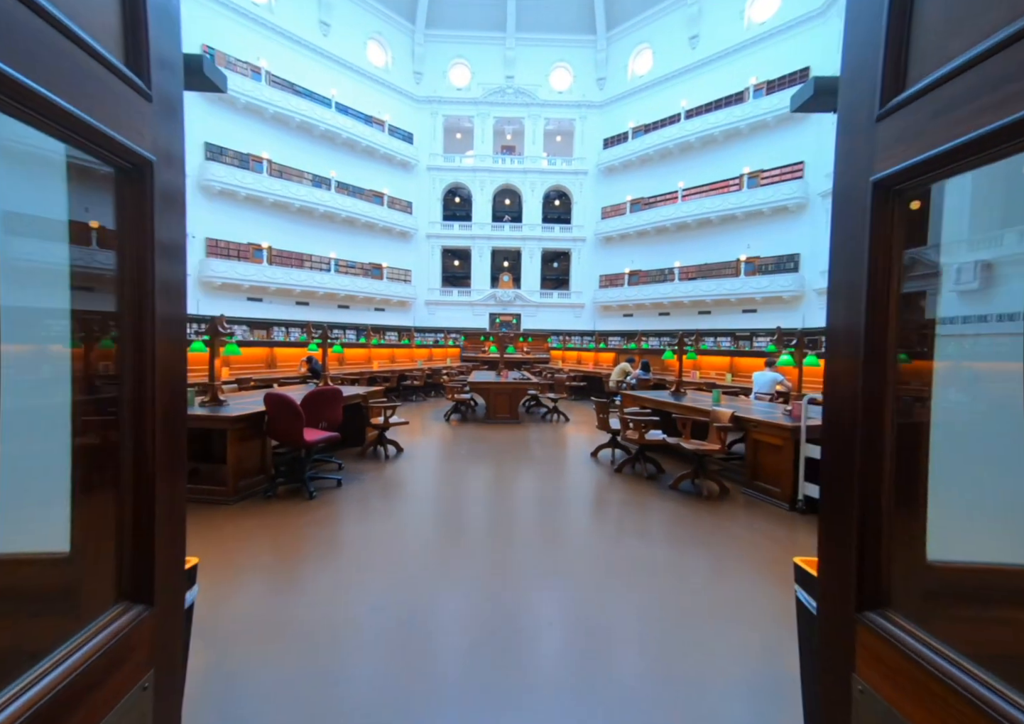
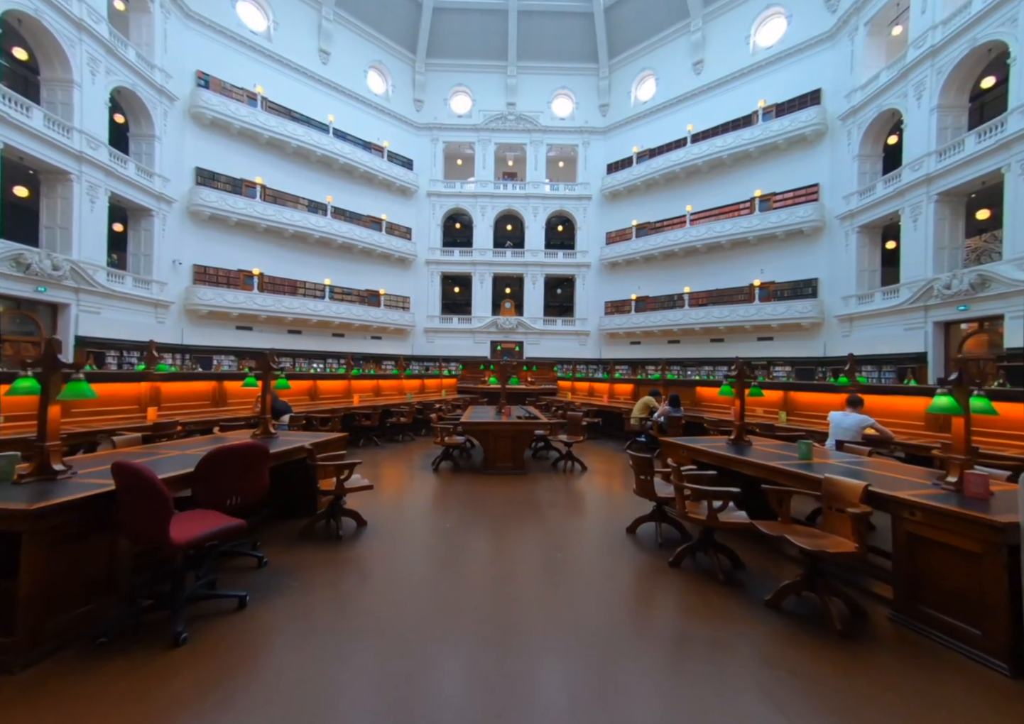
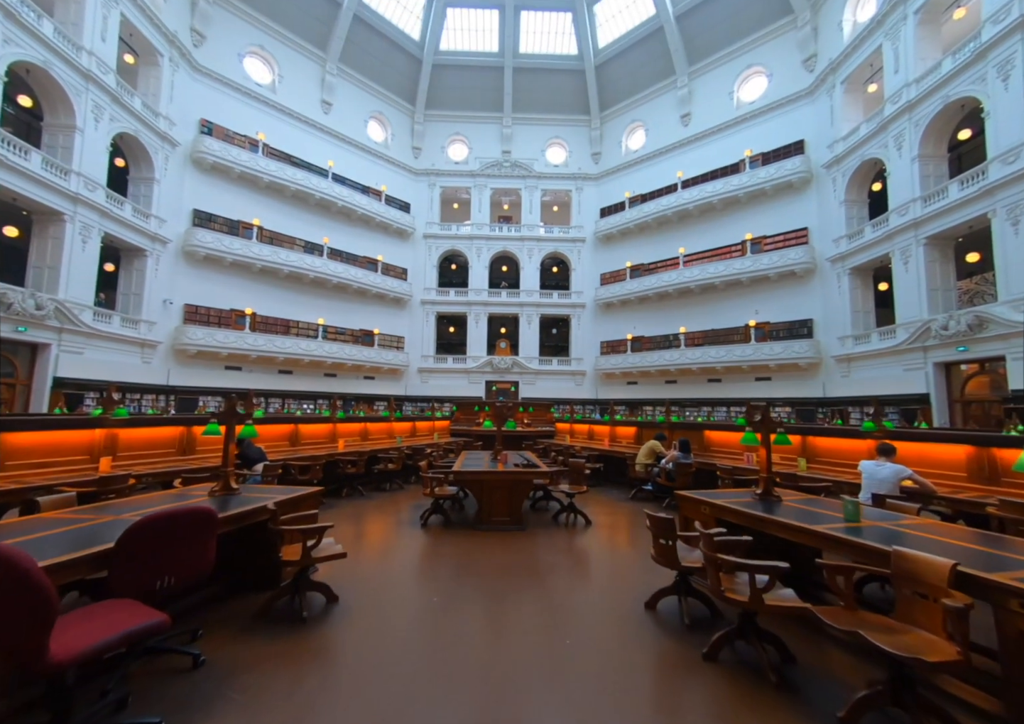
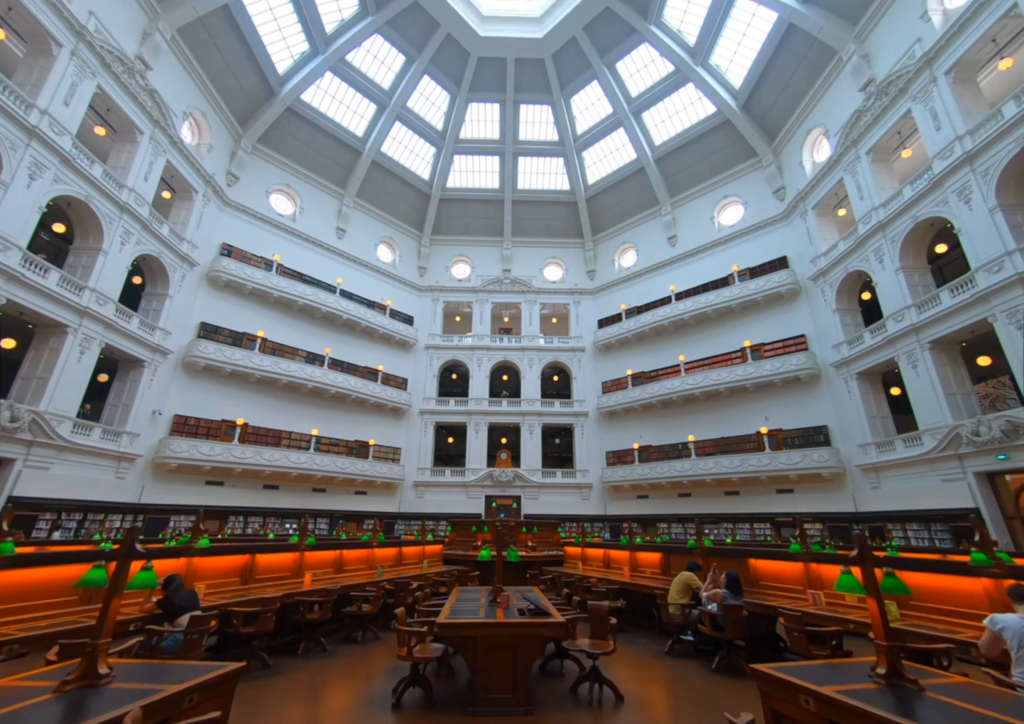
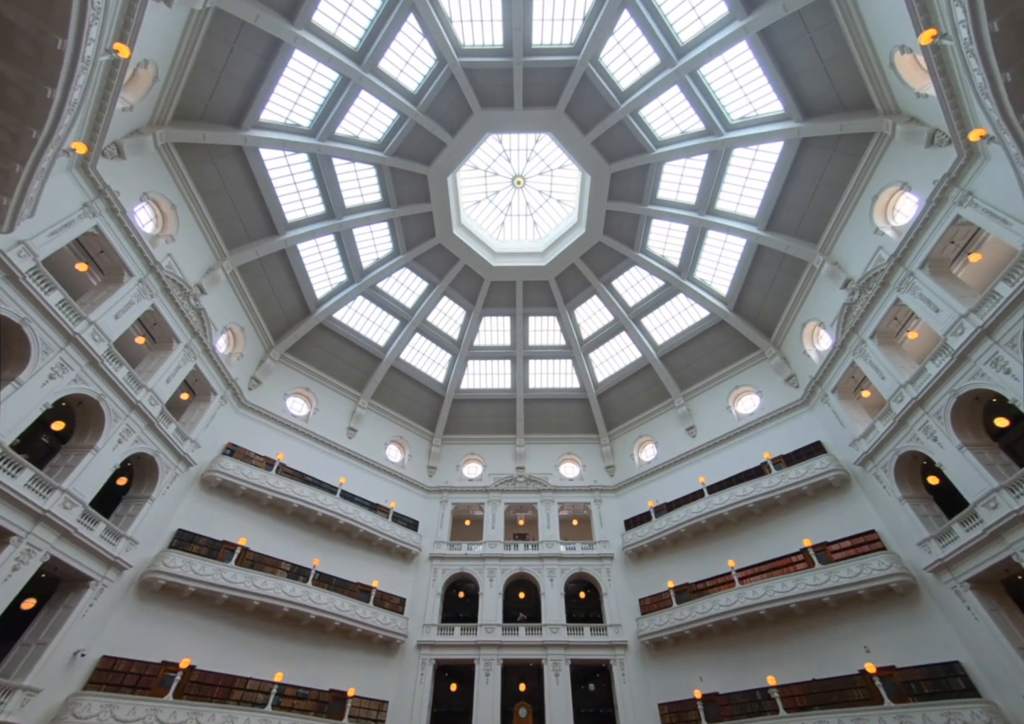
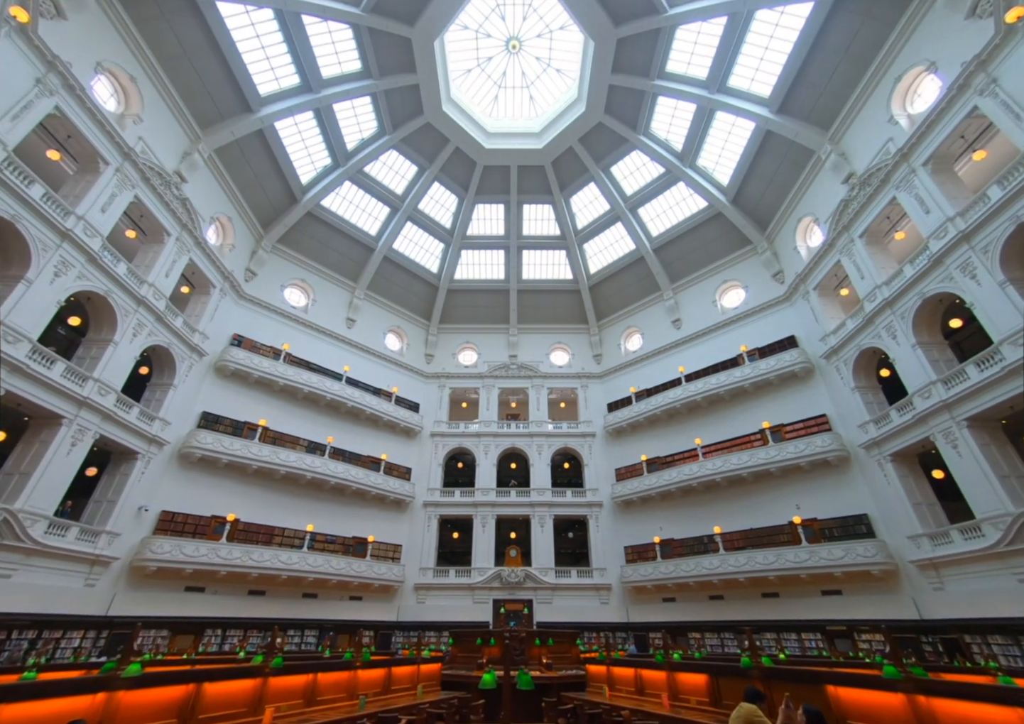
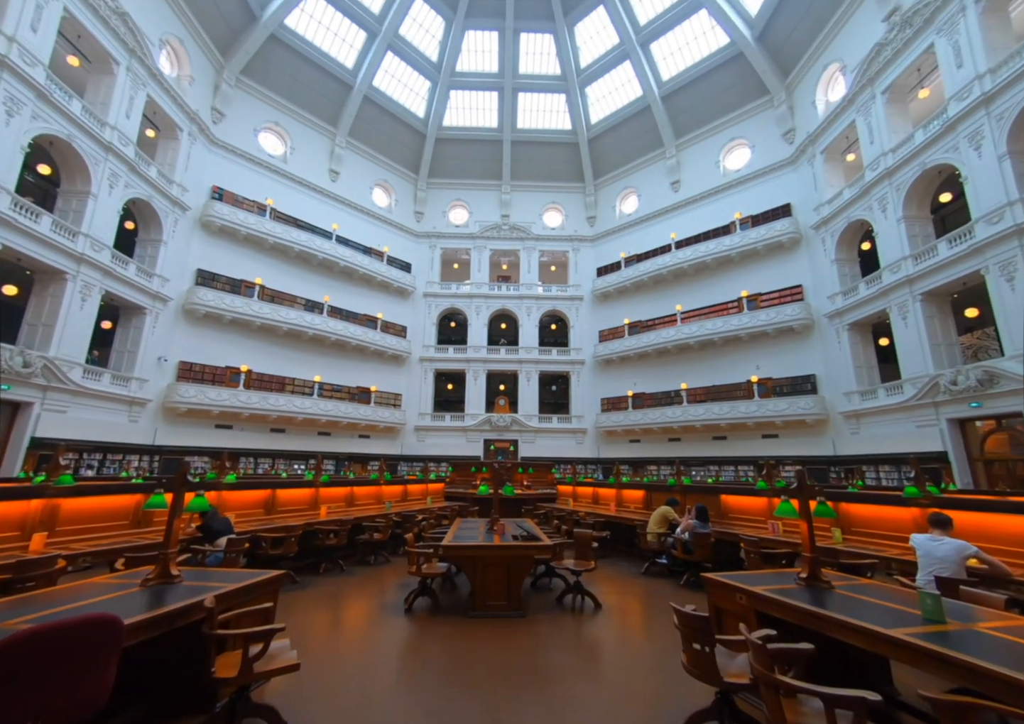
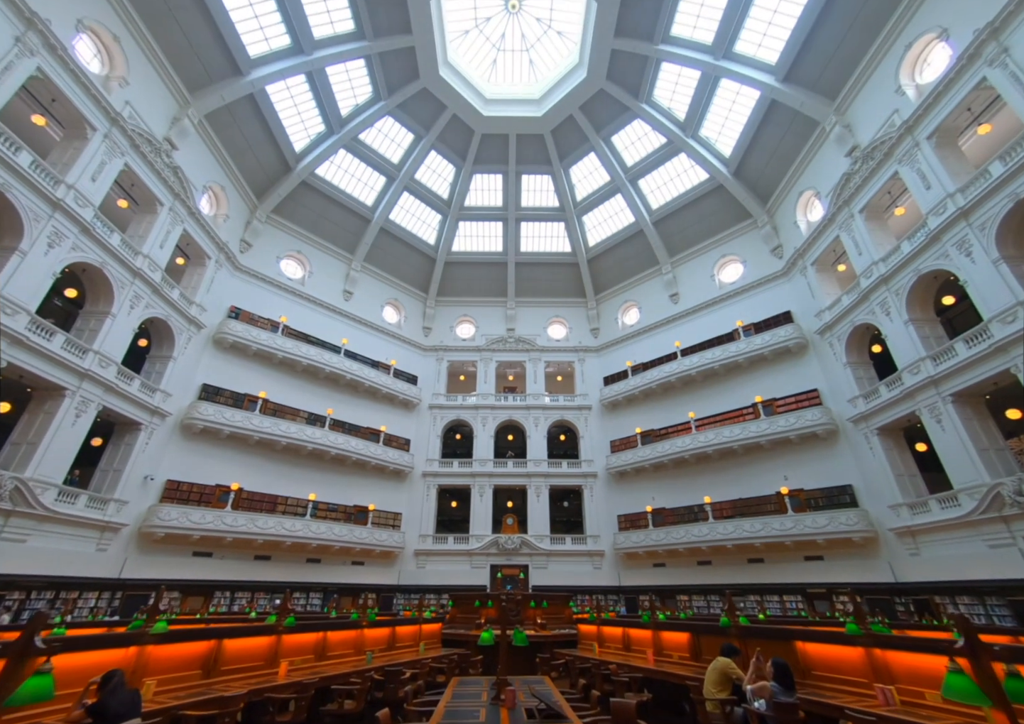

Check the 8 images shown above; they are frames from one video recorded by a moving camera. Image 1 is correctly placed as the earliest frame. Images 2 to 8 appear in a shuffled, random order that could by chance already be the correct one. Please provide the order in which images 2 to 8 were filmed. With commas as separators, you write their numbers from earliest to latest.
2, 3, 7, 4, 8, 6, 5
